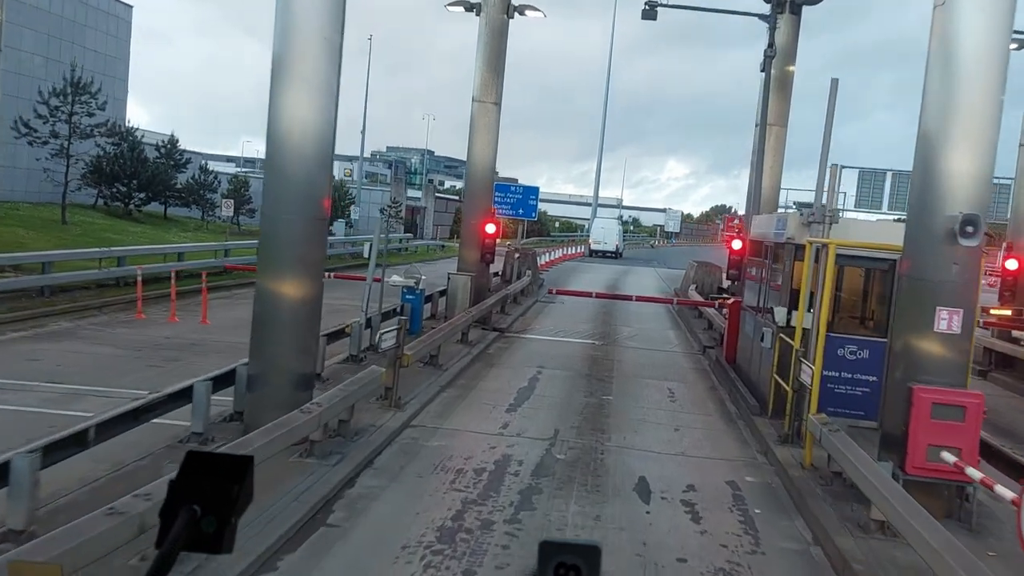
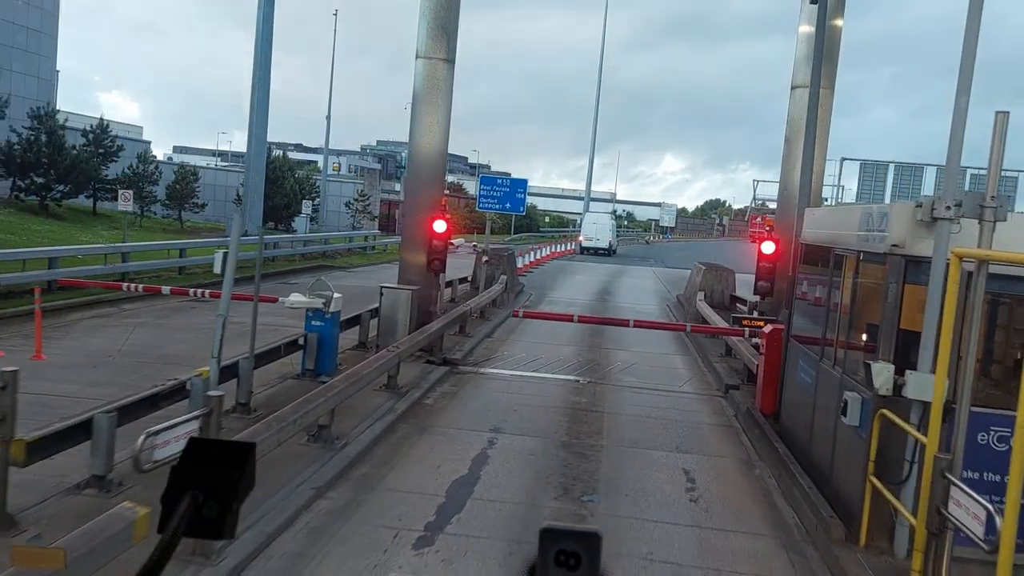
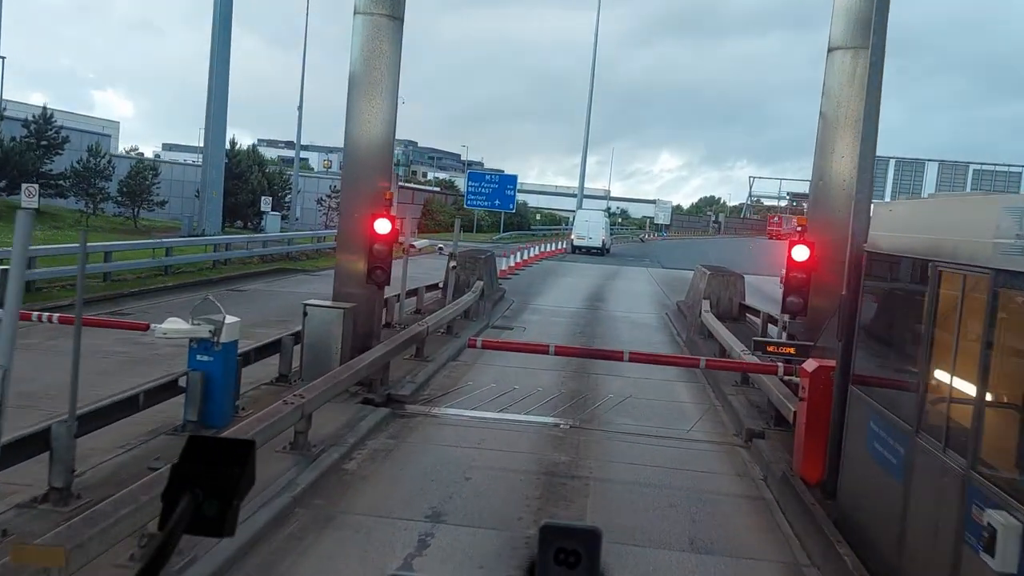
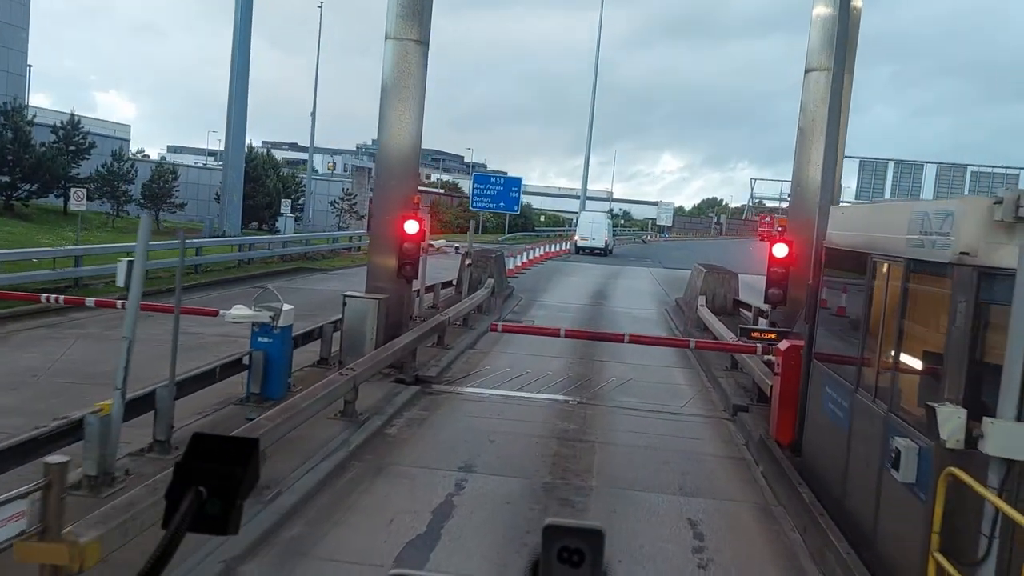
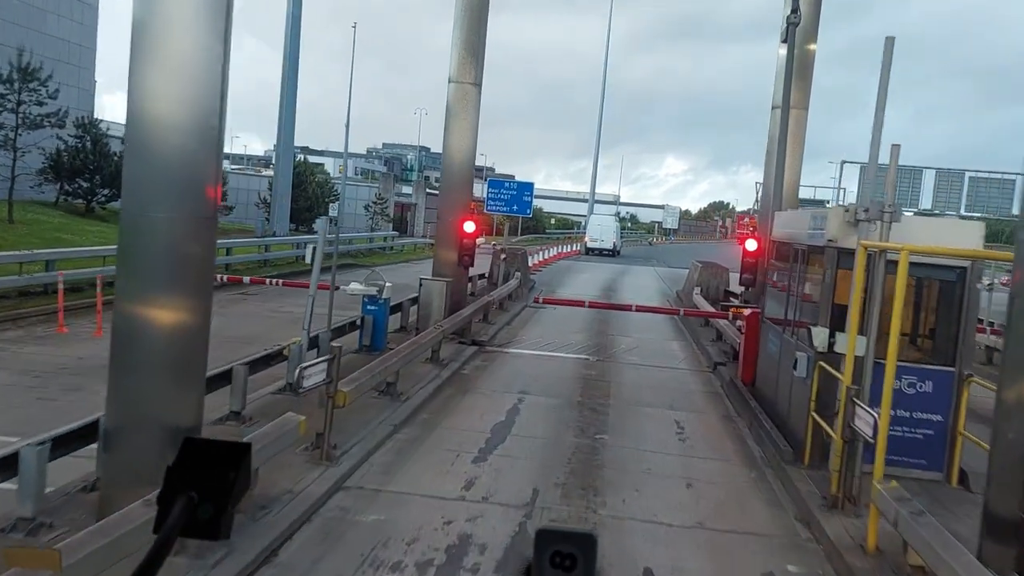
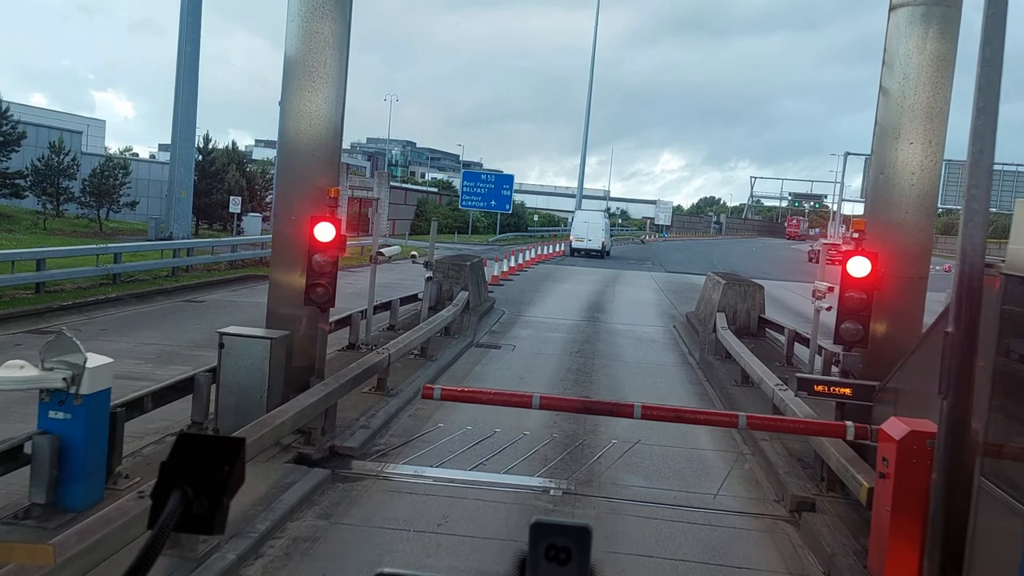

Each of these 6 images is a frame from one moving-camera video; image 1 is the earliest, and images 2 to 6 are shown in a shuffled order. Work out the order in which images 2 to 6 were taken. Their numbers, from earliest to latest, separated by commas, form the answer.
5, 2, 4, 3, 6
